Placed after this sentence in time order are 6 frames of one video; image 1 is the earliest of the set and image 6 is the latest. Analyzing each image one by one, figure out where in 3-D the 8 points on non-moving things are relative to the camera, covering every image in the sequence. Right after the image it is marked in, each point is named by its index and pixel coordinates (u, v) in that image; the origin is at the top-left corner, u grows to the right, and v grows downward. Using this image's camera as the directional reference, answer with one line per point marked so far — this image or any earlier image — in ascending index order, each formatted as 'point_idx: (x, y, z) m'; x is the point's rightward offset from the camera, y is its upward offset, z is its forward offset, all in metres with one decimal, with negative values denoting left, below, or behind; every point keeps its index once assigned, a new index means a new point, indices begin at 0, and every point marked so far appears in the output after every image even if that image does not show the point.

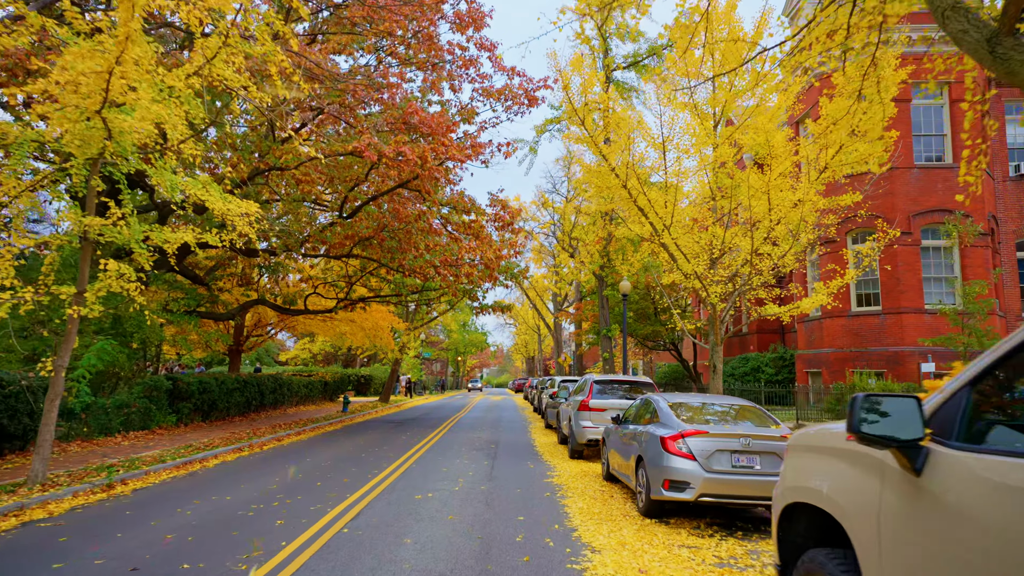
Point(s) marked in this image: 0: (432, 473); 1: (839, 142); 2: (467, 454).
0: (-1.1, -2.5, +8.8) m
1: (+5.2, +2.3, +10.6) m
2: (-0.8, -2.8, +11.1) m
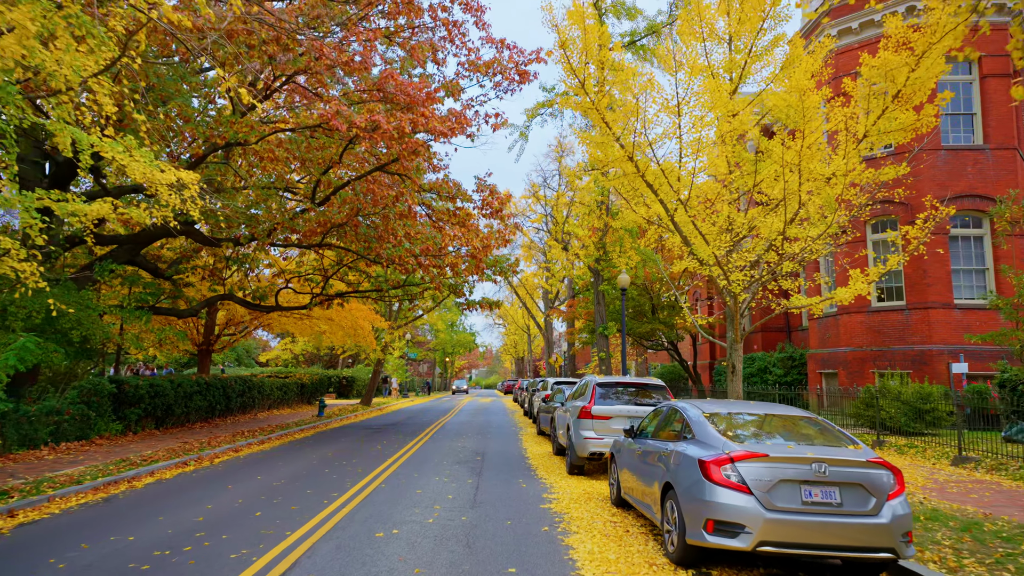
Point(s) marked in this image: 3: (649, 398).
0: (-1.2, -2.3, +7.2) m
1: (+5.0, +2.5, +9.1) m
2: (-0.9, -2.6, +9.5) m
3: (+1.9, -1.5, +9.2) m
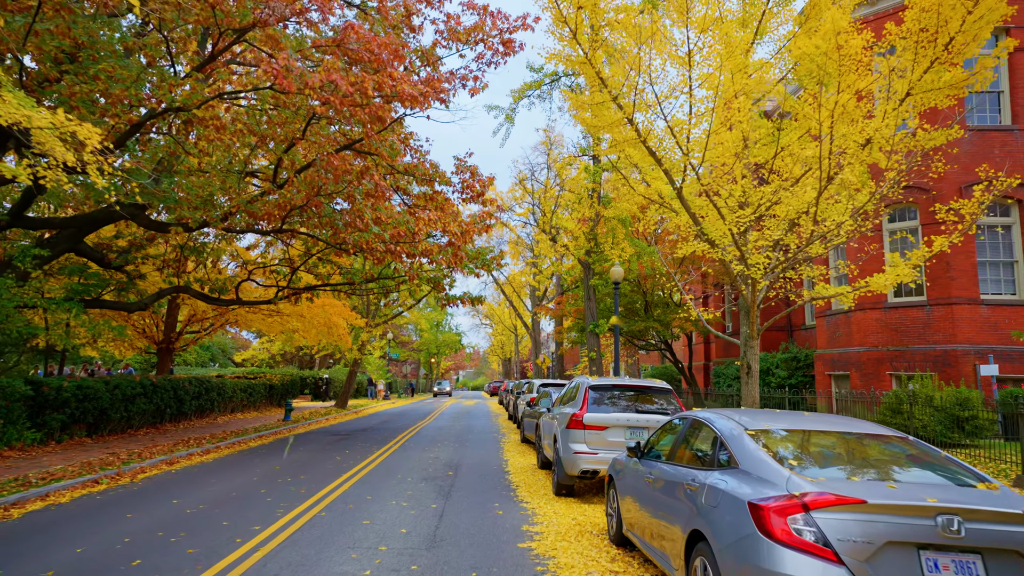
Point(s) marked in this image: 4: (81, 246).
0: (-1.4, -2.1, +5.6) m
1: (+4.8, +2.6, +7.6) m
2: (-1.2, -2.4, +7.9) m
3: (+1.6, -1.3, +7.7) m
4: (-9.7, +0.9, +15.1) m
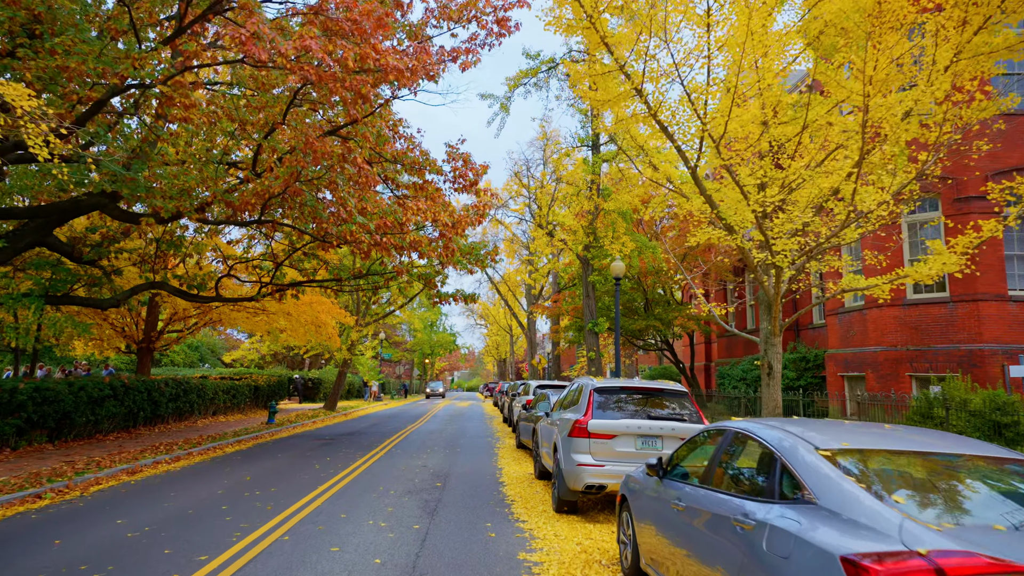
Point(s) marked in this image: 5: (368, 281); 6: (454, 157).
0: (-1.5, -2.0, +4.7) m
1: (+4.7, +2.7, +6.8) m
2: (-1.3, -2.3, +7.0) m
3: (+1.5, -1.2, +6.8) m
4: (-9.8, +1.0, +14.1) m
5: (-4.2, +0.2, +19.4) m
6: (-1.3, +2.8, +14.4) m
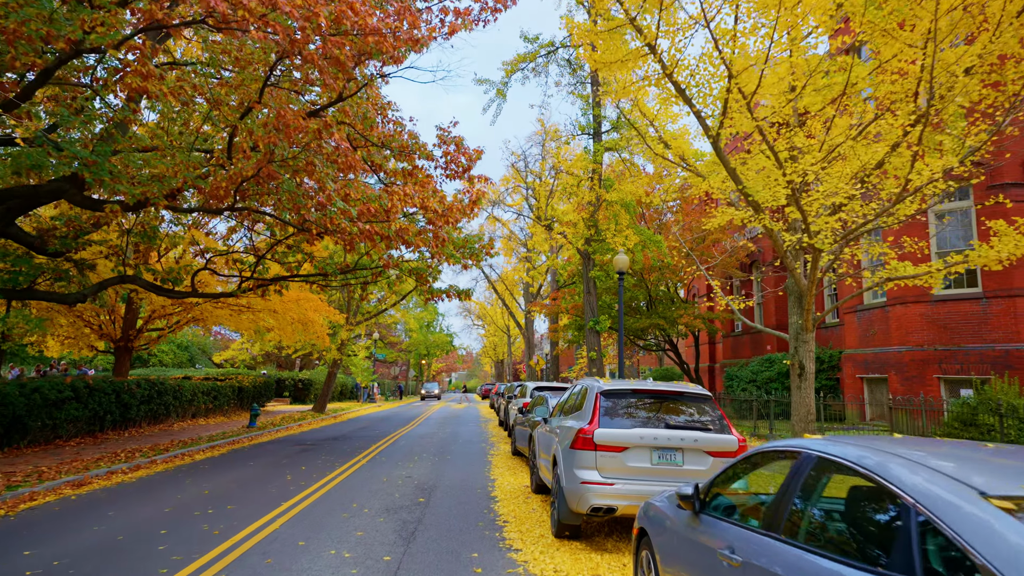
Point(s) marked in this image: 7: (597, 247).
0: (-1.6, -1.8, +3.6) m
1: (+4.7, +2.9, +5.7) m
2: (-1.3, -2.1, +6.0) m
3: (+1.5, -1.1, +5.7) m
4: (-9.9, +1.2, +13.0) m
5: (-4.3, +0.3, +18.4) m
6: (-1.3, +3.0, +13.4) m
7: (+2.3, +1.1, +18.2) m
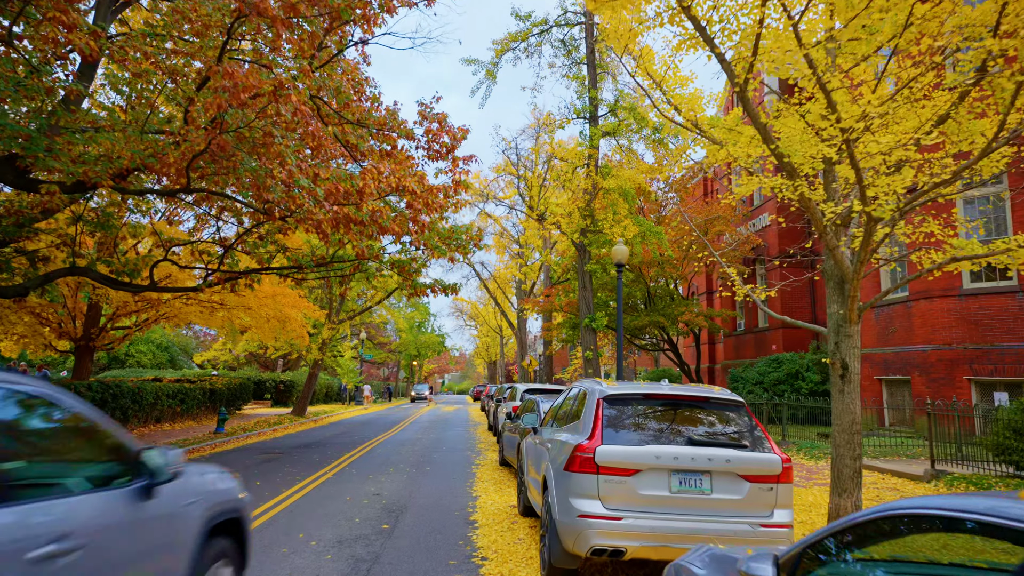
0: (-1.7, -1.7, +2.3) m
1: (+4.5, +3.0, +4.5) m
2: (-1.5, -2.0, +4.7) m
3: (+1.3, -0.9, +4.5) m
4: (-10.1, +1.3, +11.7) m
5: (-4.6, +0.4, +17.1) m
6: (-1.6, +3.1, +12.1) m
7: (+2.0, +1.2, +16.9) m
